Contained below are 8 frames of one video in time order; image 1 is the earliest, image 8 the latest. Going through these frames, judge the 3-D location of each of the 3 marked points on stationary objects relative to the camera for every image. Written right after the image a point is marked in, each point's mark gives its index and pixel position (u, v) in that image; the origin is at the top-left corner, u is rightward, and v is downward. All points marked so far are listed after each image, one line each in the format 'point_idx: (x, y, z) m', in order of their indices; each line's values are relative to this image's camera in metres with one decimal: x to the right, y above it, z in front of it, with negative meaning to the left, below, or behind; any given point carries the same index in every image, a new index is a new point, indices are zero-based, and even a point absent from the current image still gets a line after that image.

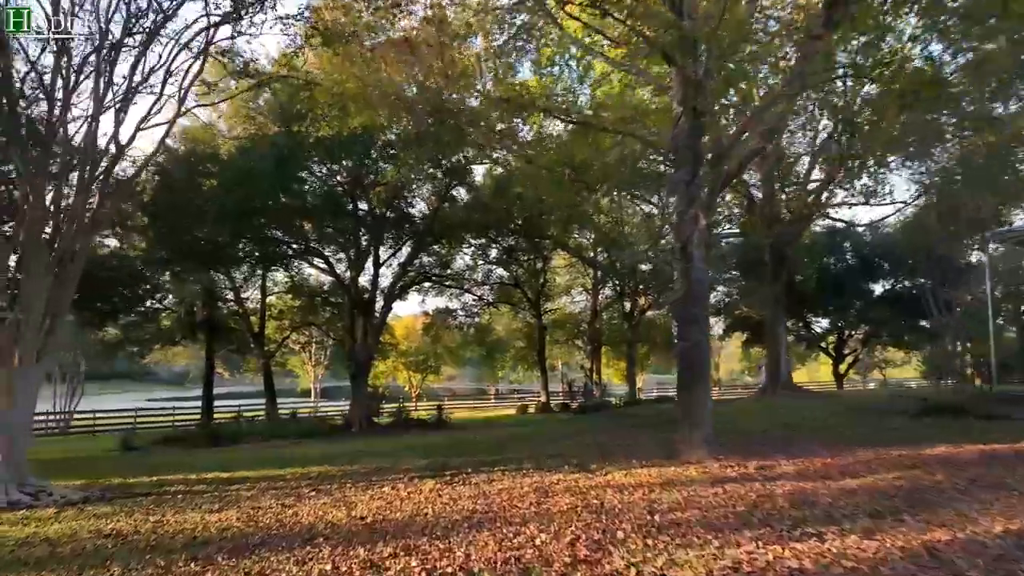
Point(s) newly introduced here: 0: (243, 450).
0: (-6.8, -4.1, +18.1) m
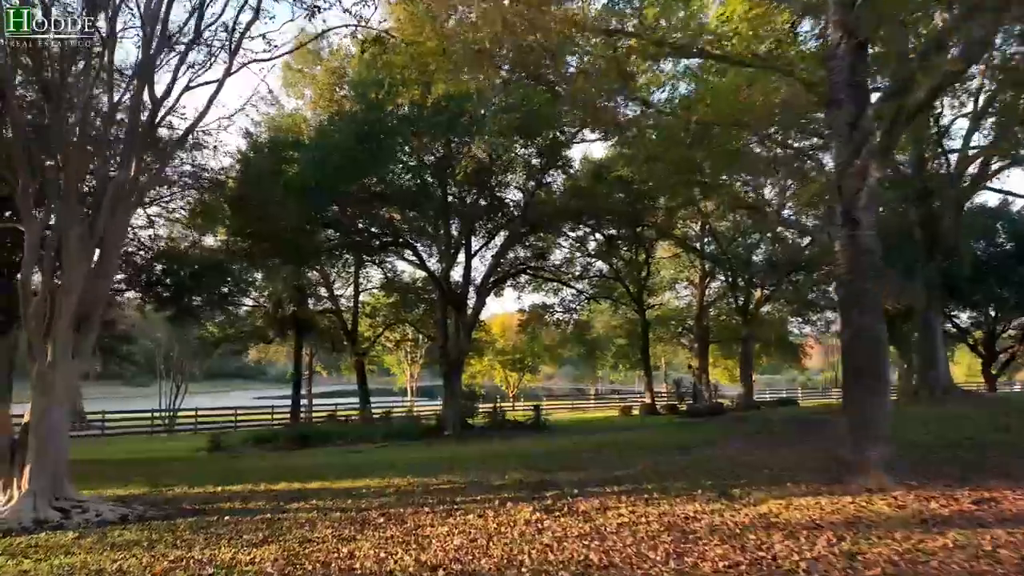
0: (-4.3, -4.0, +17.0) m
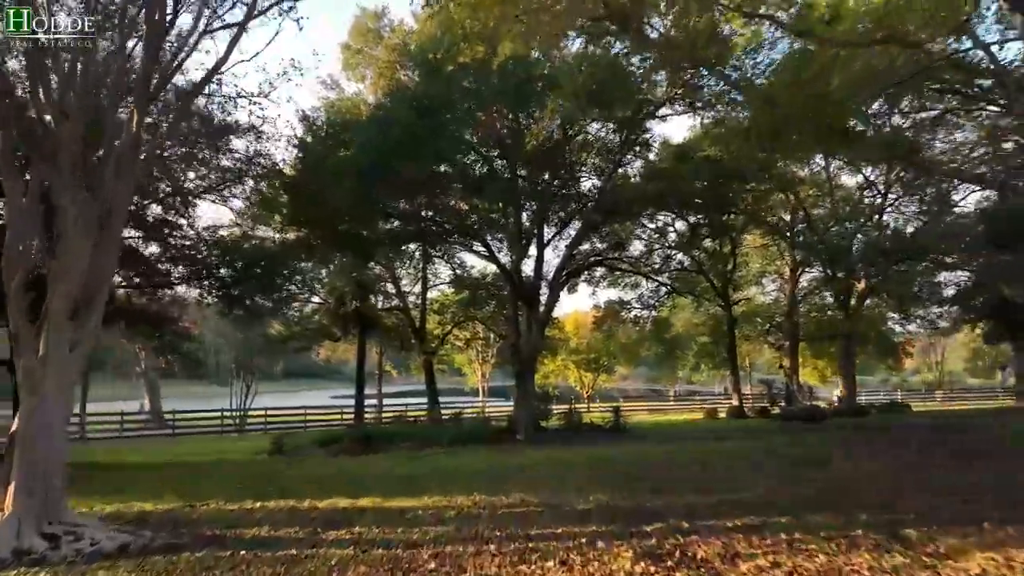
0: (-2.6, -3.8, +15.6) m
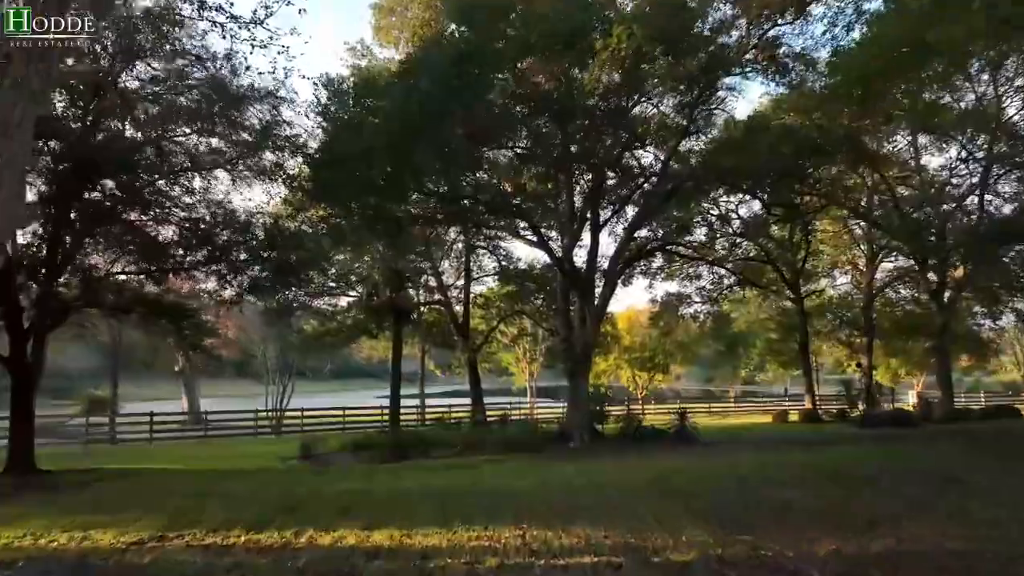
0: (-1.5, -3.5, +13.6) m
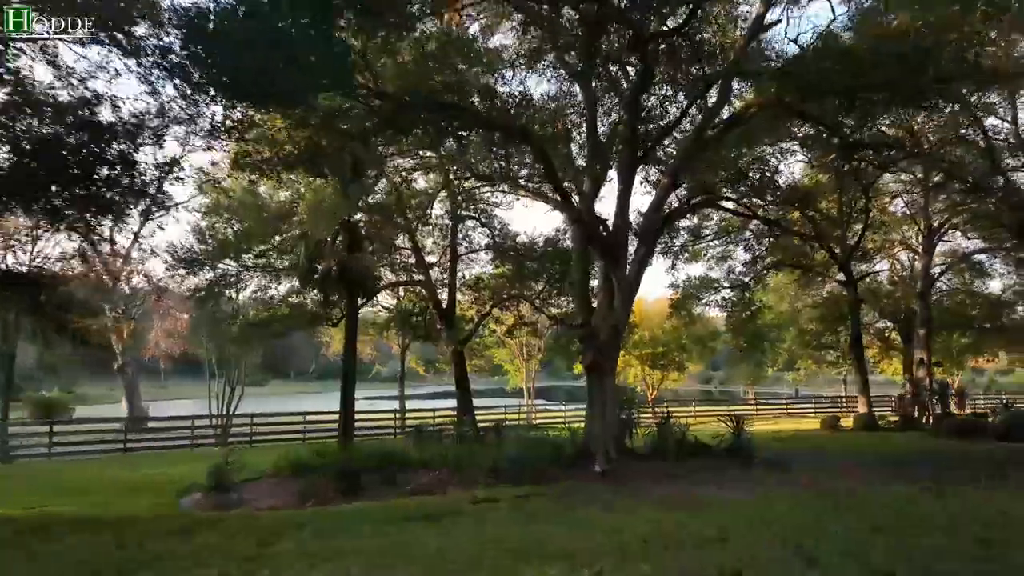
0: (-1.5, -2.8, +8.6) m
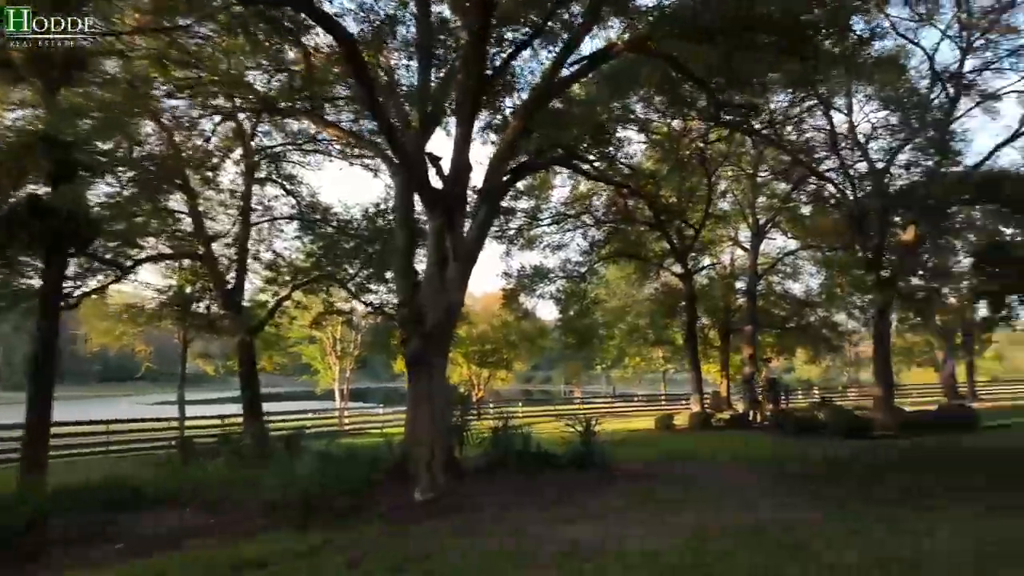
0: (-3.1, -2.3, +4.8) m
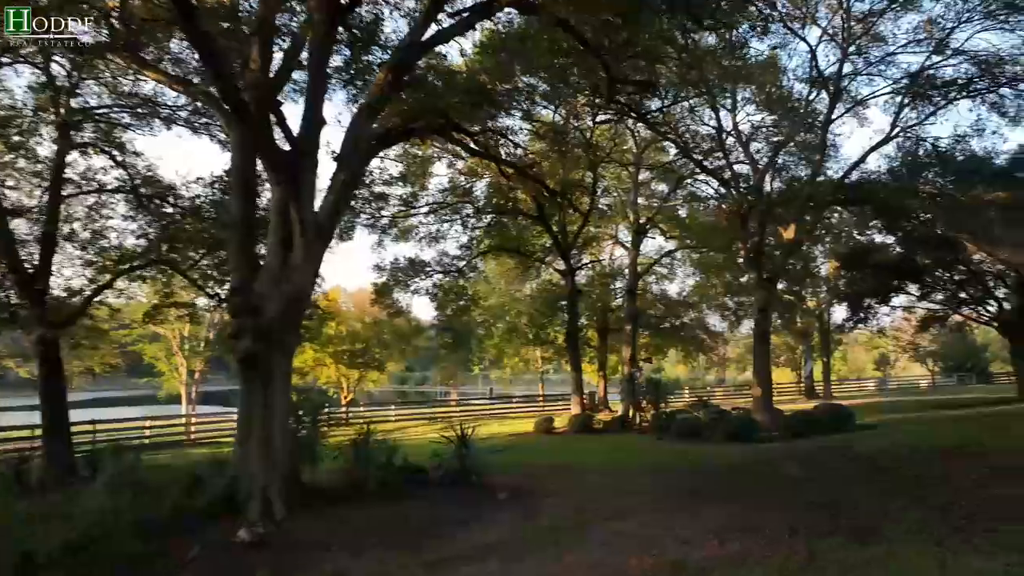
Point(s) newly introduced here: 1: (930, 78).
0: (-3.8, -2.0, +2.6) m
1: (+11.5, +5.8, +19.5) m
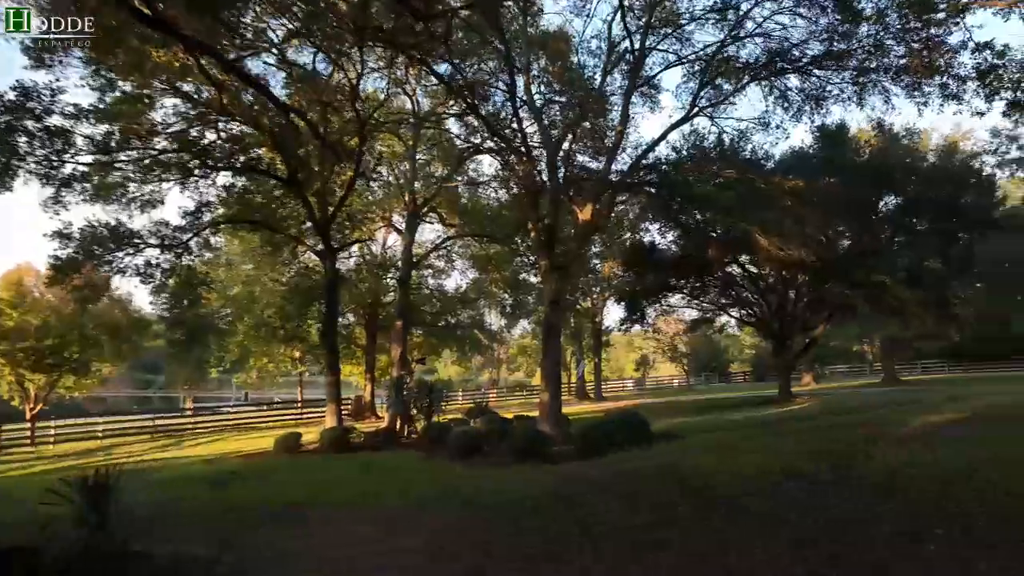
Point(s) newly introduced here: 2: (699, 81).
0: (-4.1, -1.5, -2.4) m
1: (+5.5, +5.9, +18.4) m
2: (+5.0, +5.5, +19.1) m
